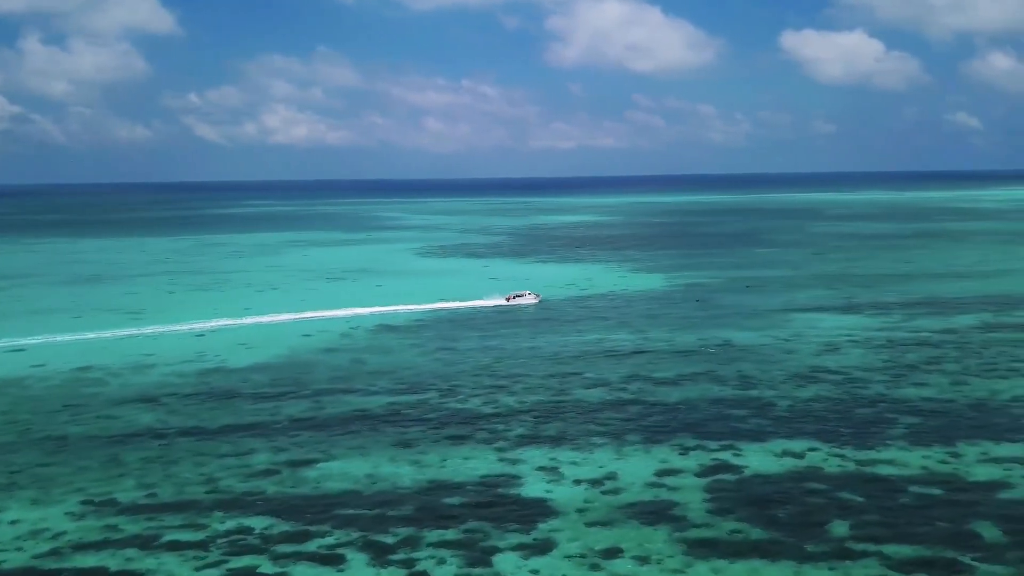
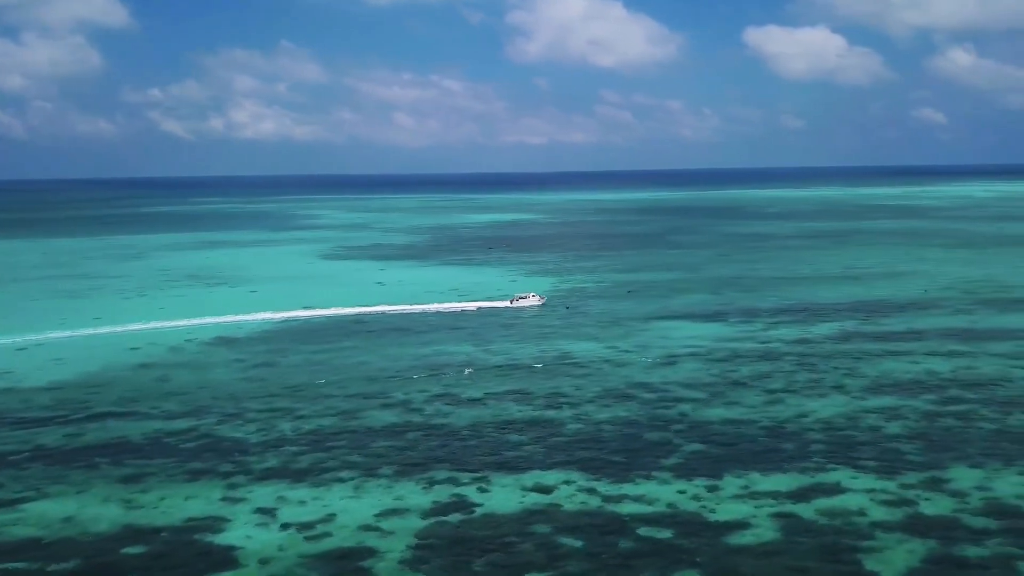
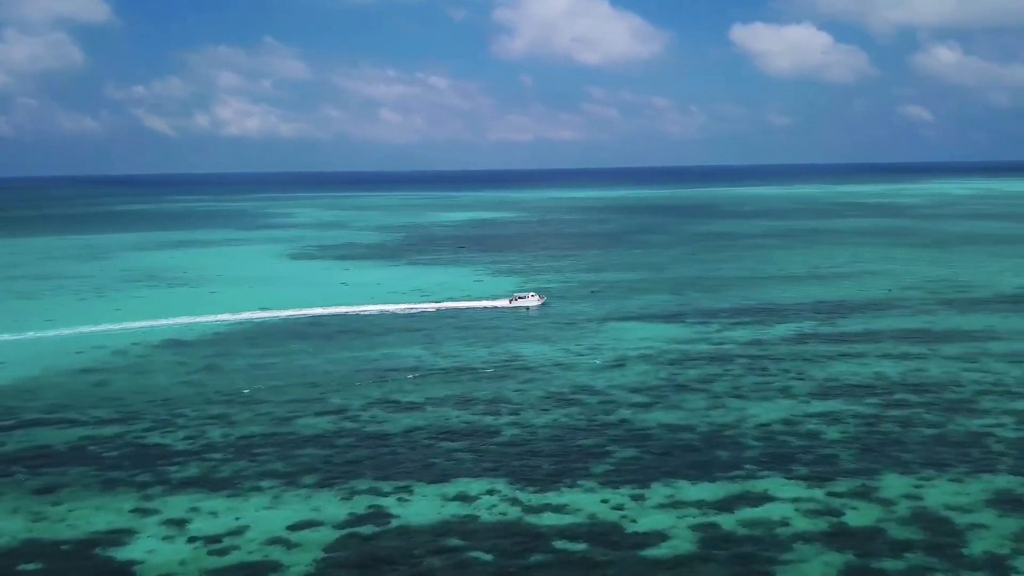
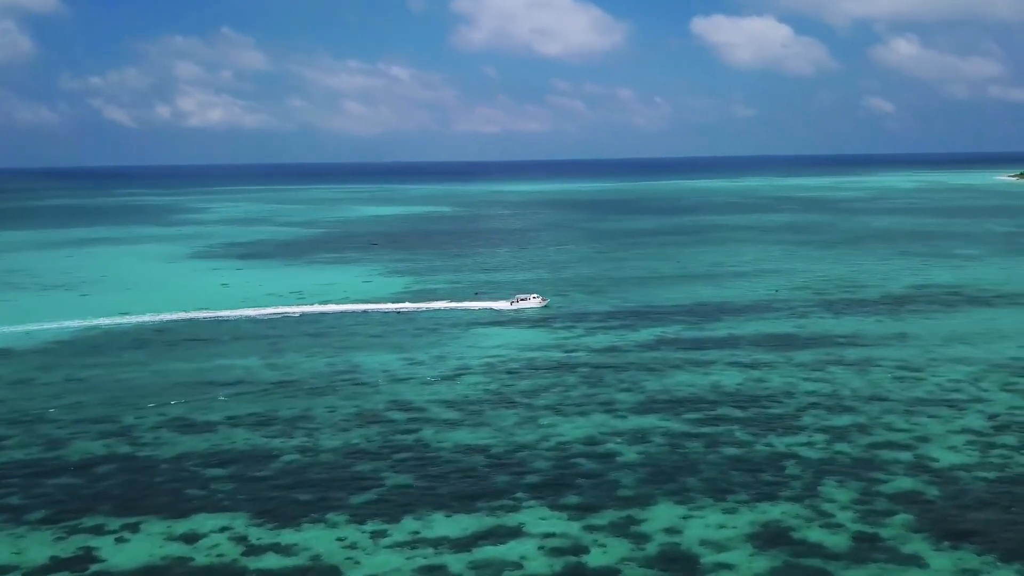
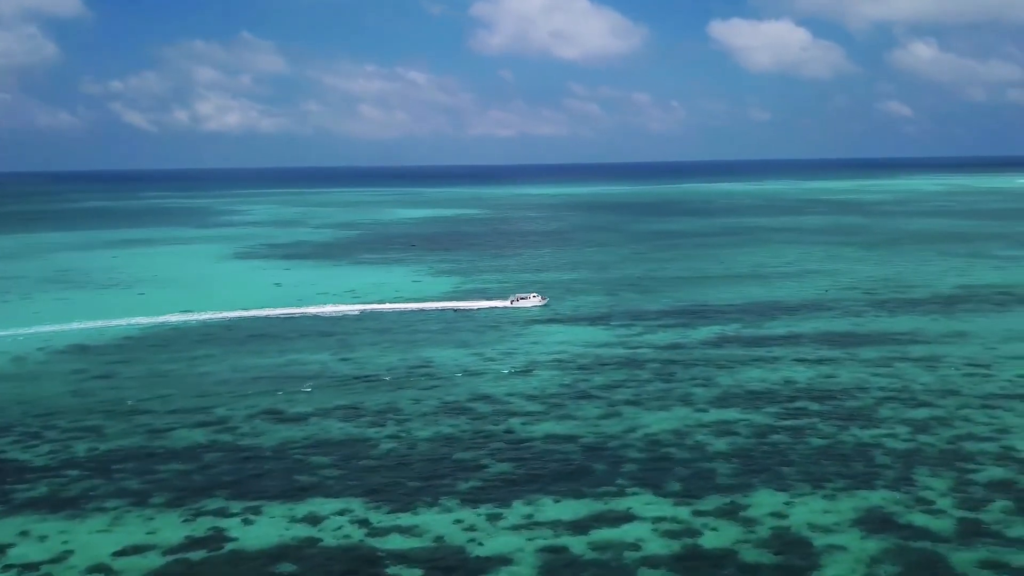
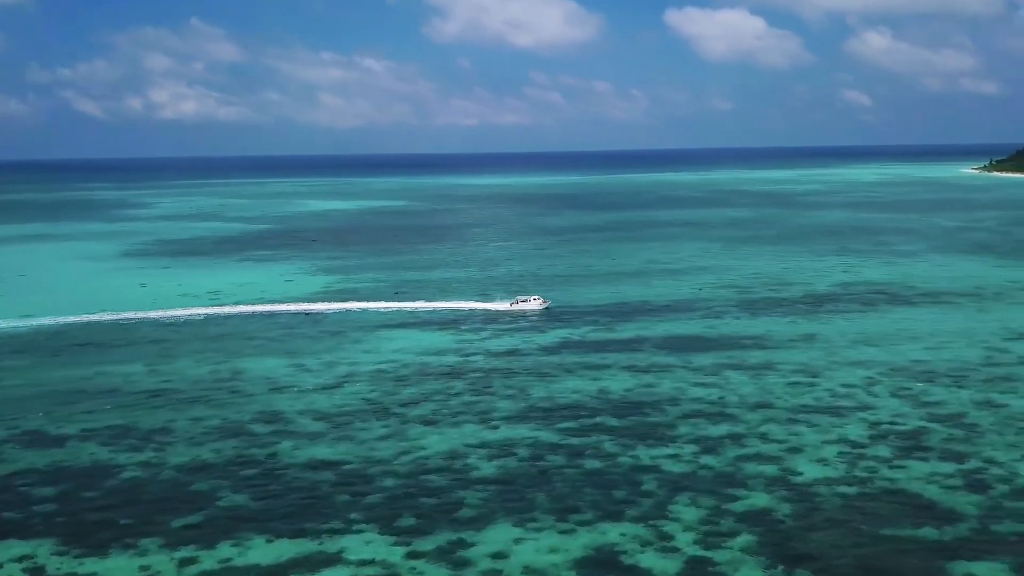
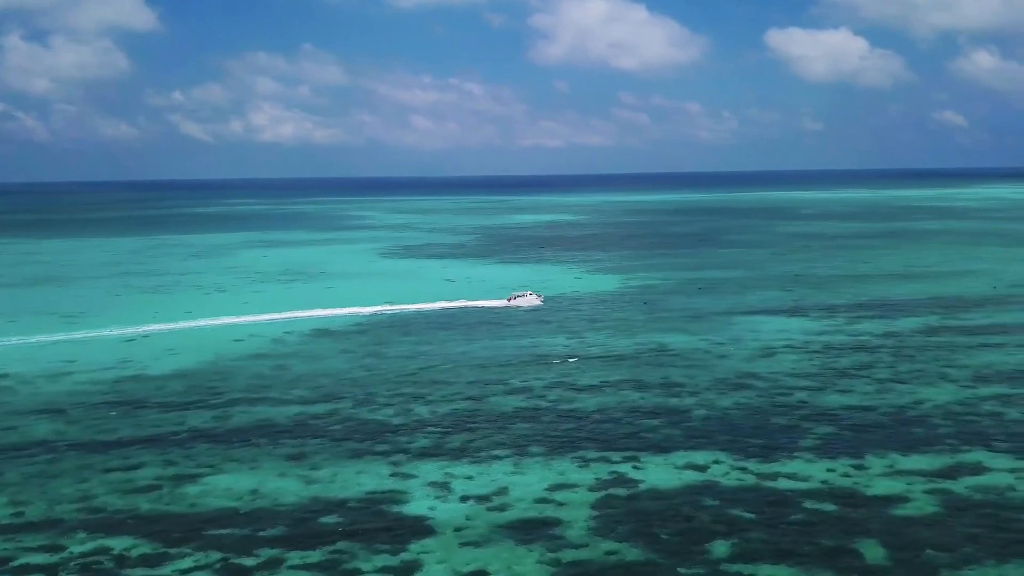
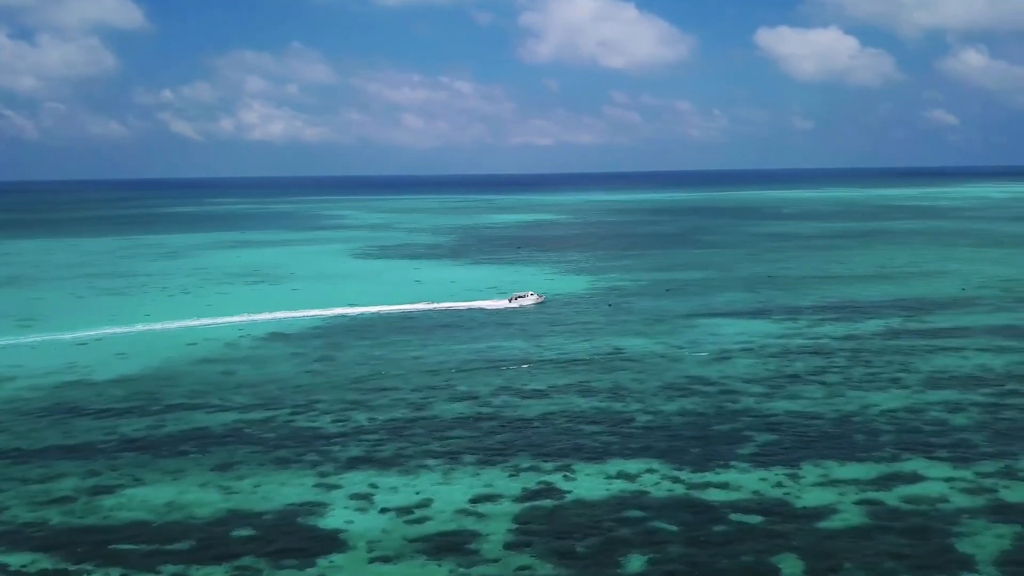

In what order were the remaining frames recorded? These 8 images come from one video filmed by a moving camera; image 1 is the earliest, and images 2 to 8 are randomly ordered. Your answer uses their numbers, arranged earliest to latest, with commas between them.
7, 8, 2, 3, 5, 4, 6
